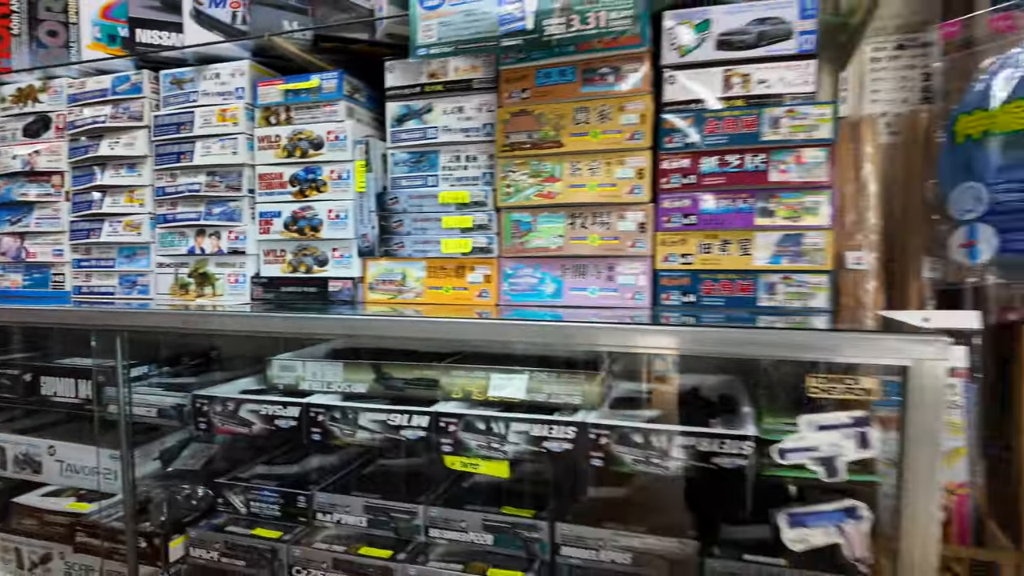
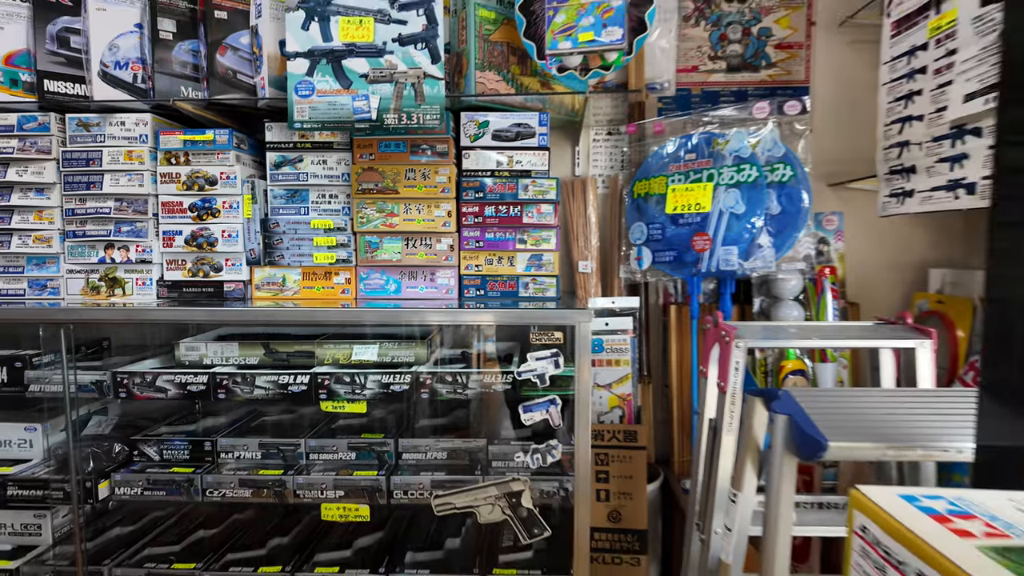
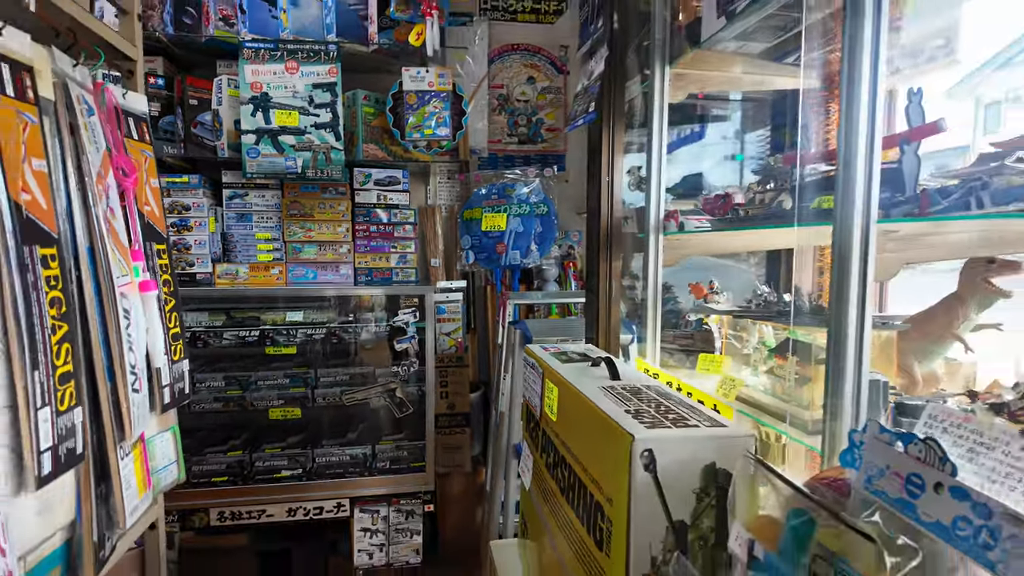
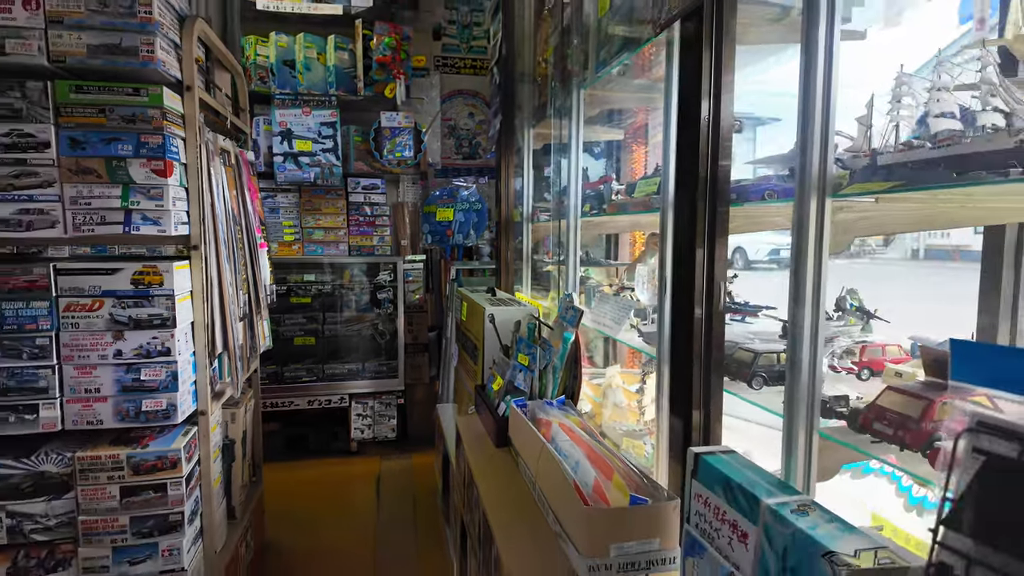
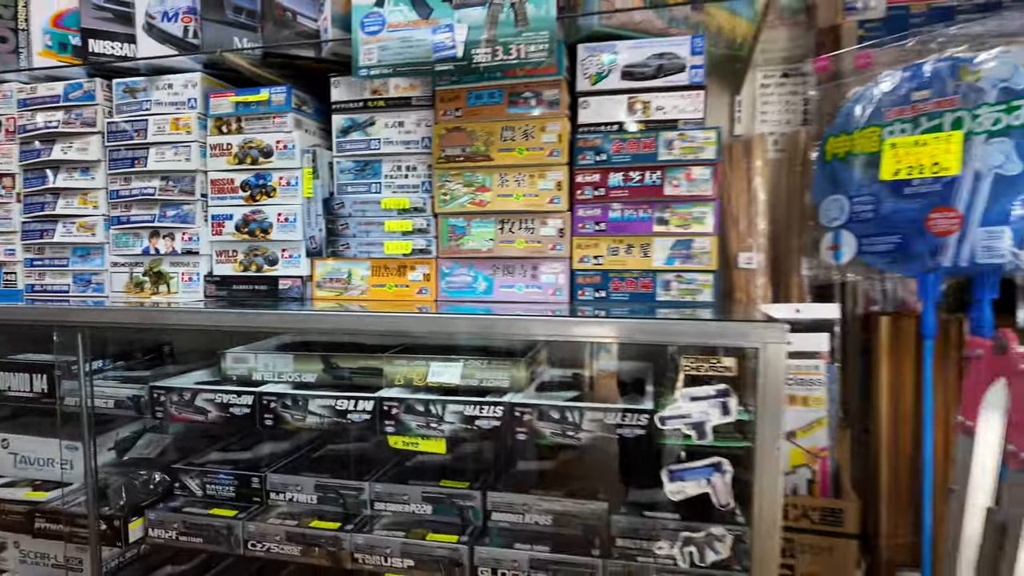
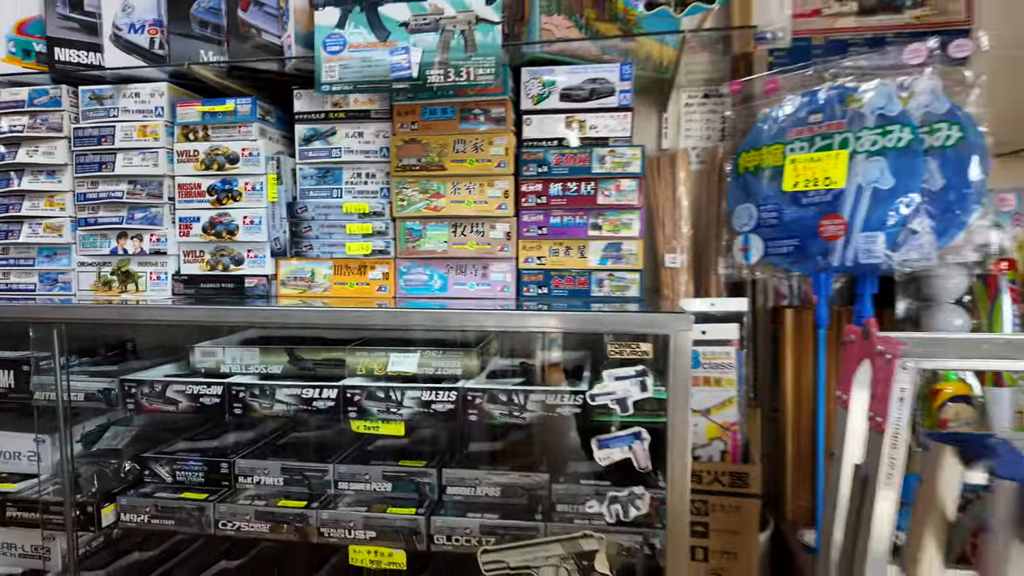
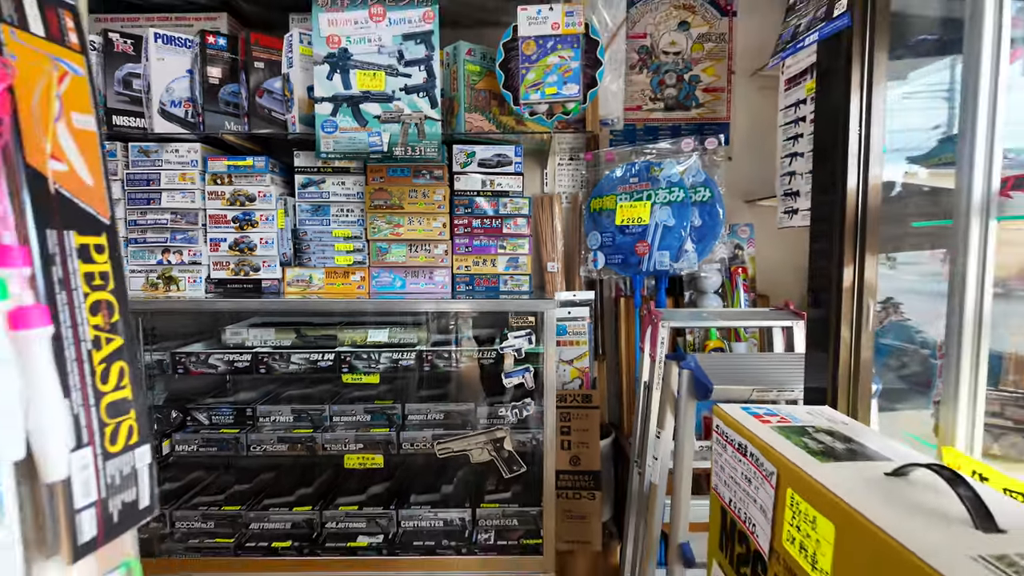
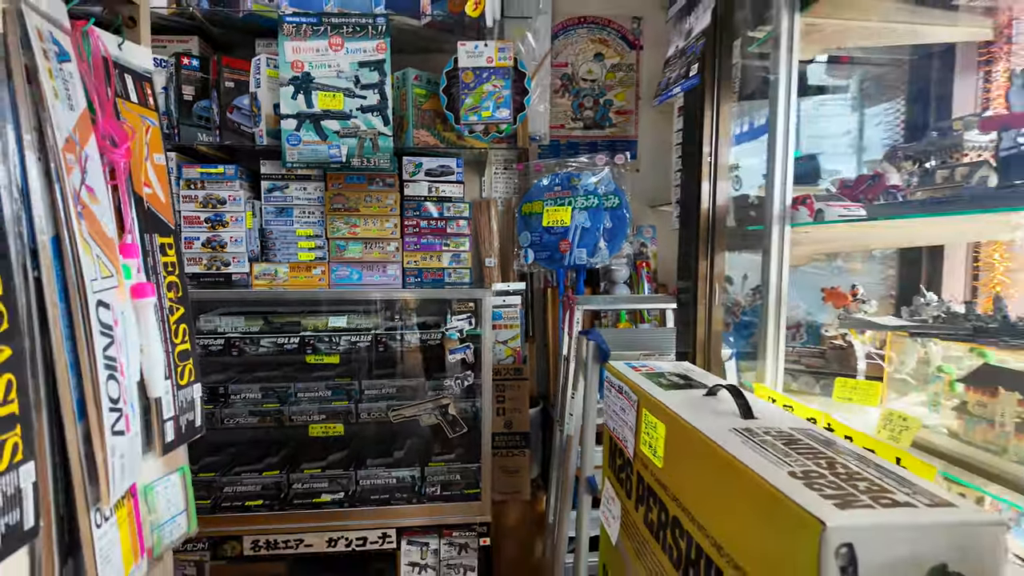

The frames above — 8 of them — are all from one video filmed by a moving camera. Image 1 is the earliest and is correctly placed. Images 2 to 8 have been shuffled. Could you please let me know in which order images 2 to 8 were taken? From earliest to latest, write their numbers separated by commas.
5, 6, 2, 7, 8, 3, 4
